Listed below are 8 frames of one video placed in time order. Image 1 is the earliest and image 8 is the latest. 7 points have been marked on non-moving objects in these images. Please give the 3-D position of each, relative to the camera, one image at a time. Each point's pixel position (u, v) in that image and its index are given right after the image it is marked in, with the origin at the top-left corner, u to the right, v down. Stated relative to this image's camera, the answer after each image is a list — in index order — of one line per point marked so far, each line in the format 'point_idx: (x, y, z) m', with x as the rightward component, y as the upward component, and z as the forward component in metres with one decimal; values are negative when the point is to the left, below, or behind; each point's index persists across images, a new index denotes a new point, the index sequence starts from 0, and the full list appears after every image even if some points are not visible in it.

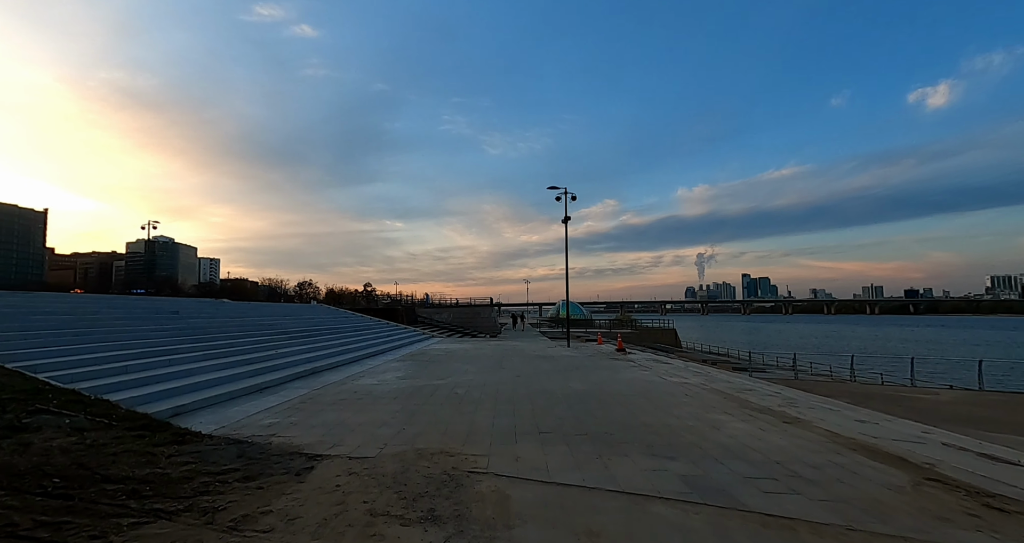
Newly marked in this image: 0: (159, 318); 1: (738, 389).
0: (-12.8, -1.7, +14.4) m
1: (+6.0, -3.1, +10.5) m
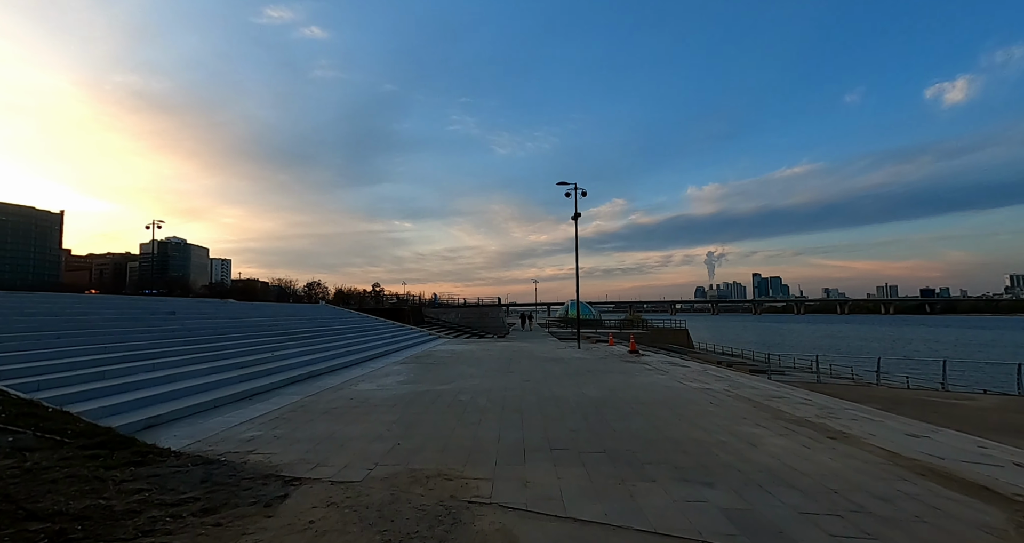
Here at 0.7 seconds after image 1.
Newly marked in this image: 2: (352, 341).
0: (-12.5, -1.7, +13.9) m
1: (+6.2, -3.0, +9.7) m
2: (-7.8, -3.4, +19.5) m
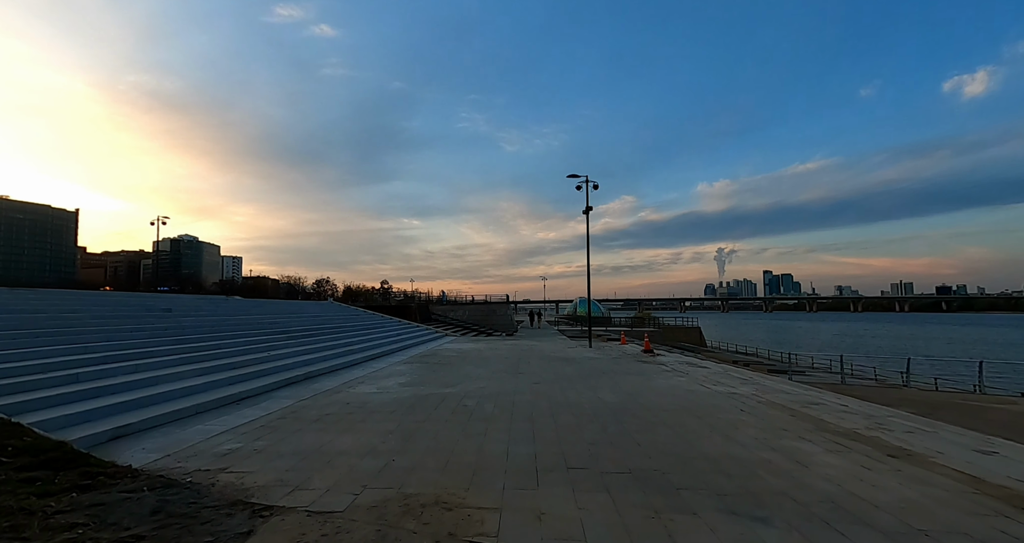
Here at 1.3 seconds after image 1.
0: (-12.2, -1.5, +13.4) m
1: (+6.4, -2.9, +8.8) m
2: (-7.4, -3.2, +18.9) m
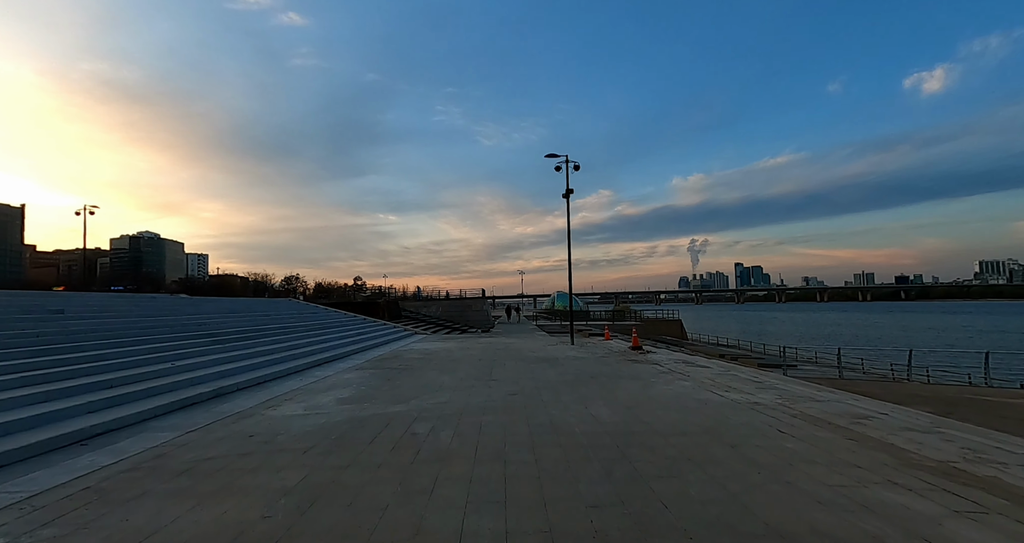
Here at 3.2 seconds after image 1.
0: (-13.0, -1.3, +10.6) m
1: (+5.8, -2.5, +7.0) m
2: (-8.5, -2.9, +16.4) m
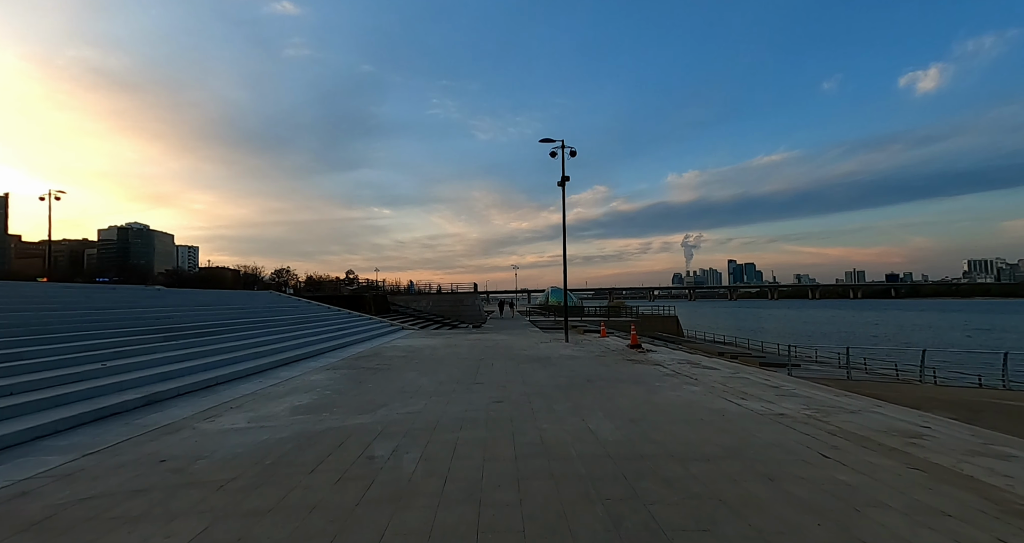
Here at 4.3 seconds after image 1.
0: (-13.3, -0.9, +9.2) m
1: (+5.6, -2.4, +5.8) m
2: (-8.9, -2.5, +15.1) m
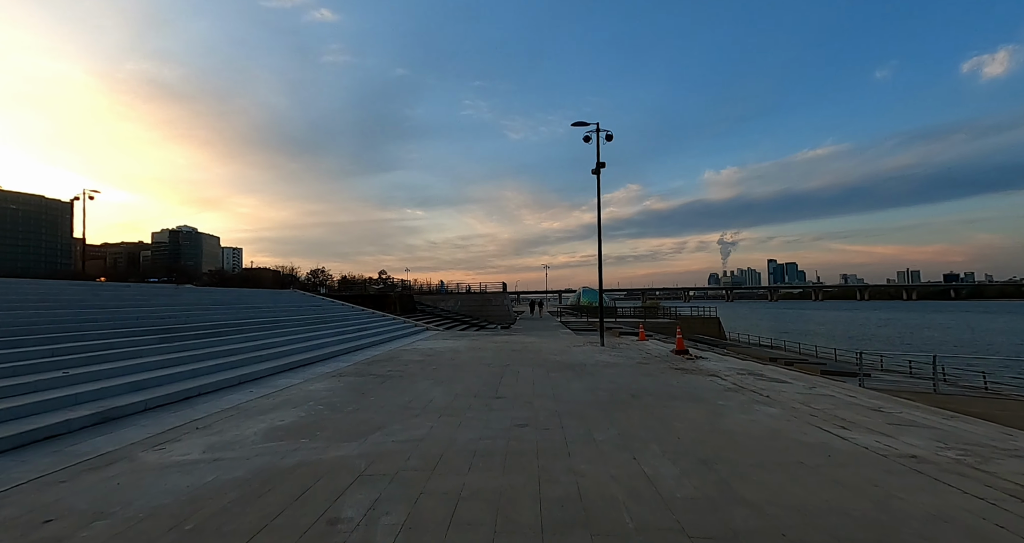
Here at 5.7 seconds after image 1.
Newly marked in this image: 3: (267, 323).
0: (-12.7, -0.8, +8.5) m
1: (+5.8, -2.2, +3.8) m
2: (-7.9, -2.4, +14.1) m
3: (-9.6, -2.0, +15.6) m
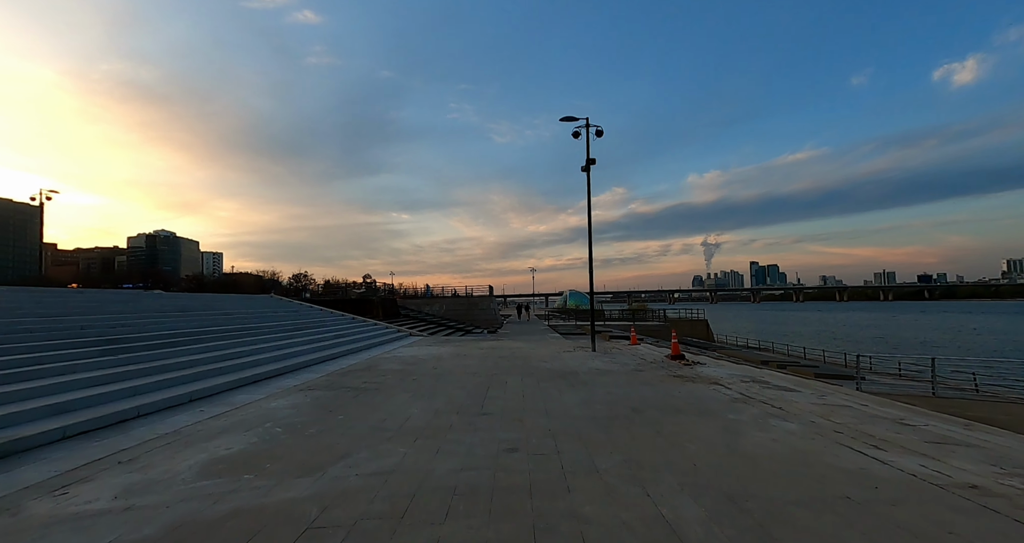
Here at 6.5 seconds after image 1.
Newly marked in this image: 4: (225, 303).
0: (-13.0, -0.9, +7.2) m
1: (+5.7, -2.2, +3.1) m
2: (-8.3, -2.5, +12.9) m
3: (-10.1, -2.1, +14.4) m
4: (-13.8, -1.4, +19.0) m
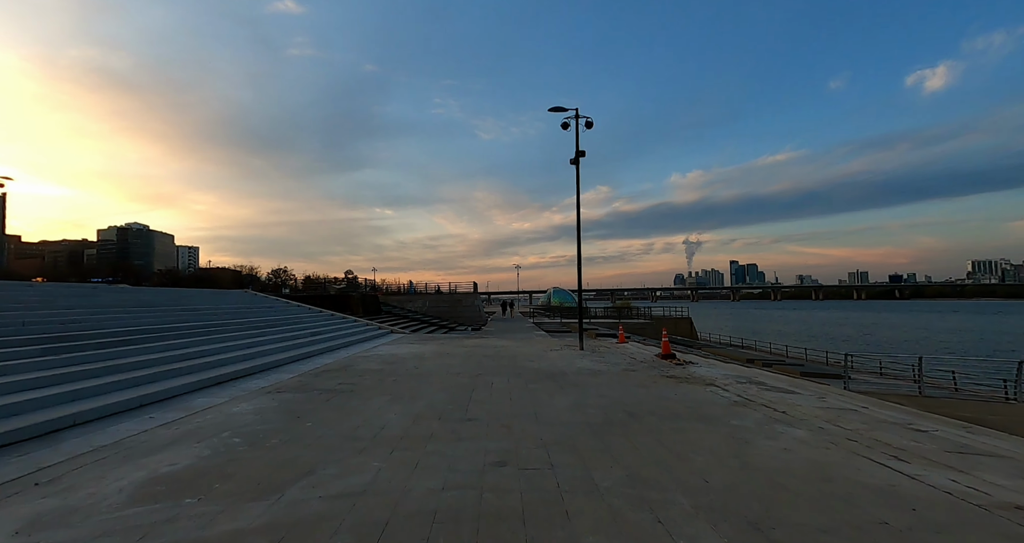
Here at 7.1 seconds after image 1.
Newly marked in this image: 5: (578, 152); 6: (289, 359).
0: (-13.1, -0.7, +6.2) m
1: (+5.7, -2.1, +2.8) m
2: (-8.7, -2.3, +12.0) m
3: (-10.5, -1.9, +13.5) m
4: (-14.4, -1.1, +17.9) m
5: (+2.6, +4.8, +16.1) m
6: (-7.0, -2.7, +12.6) m
